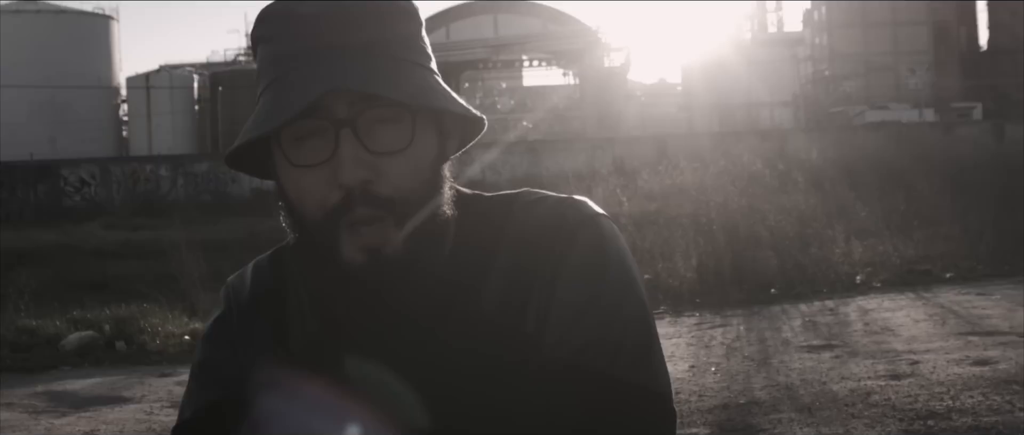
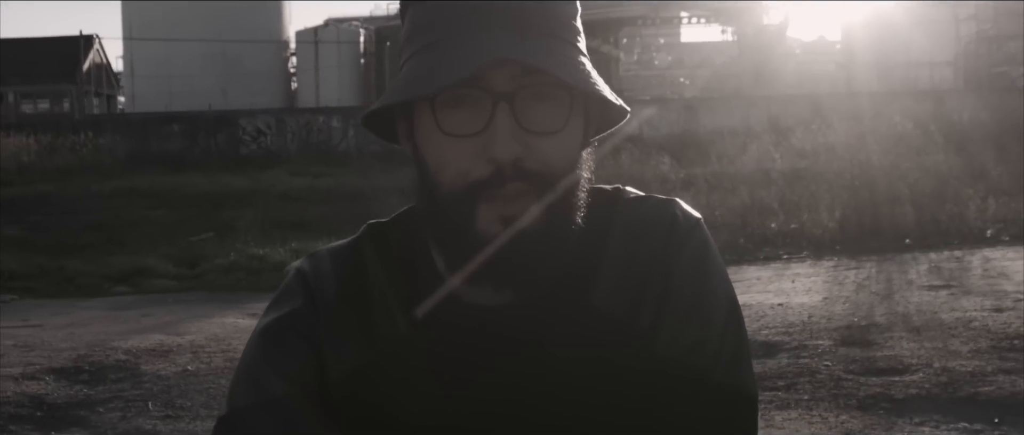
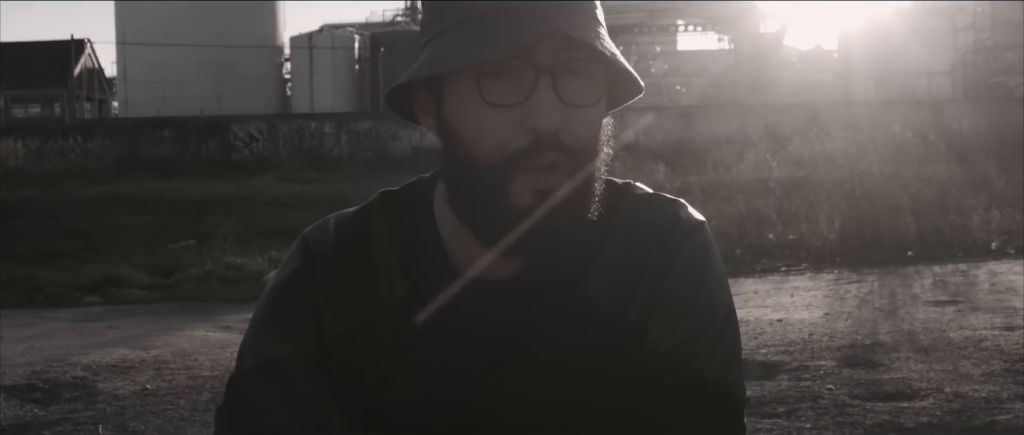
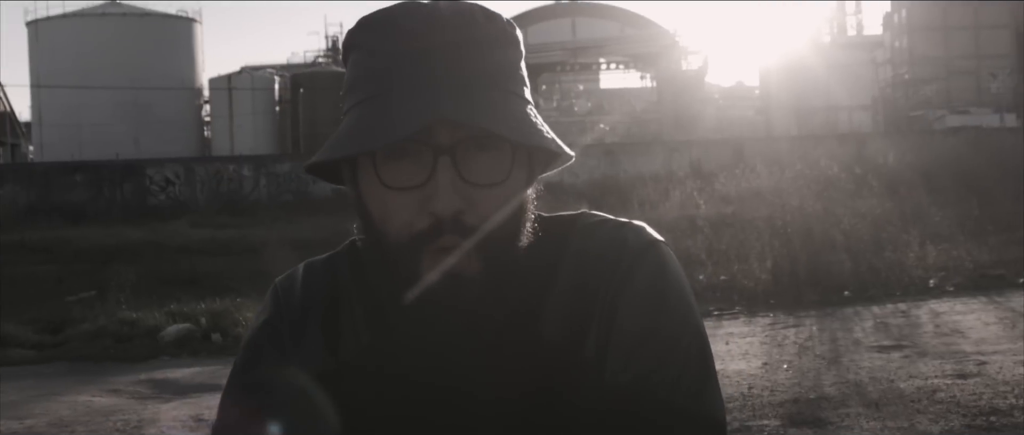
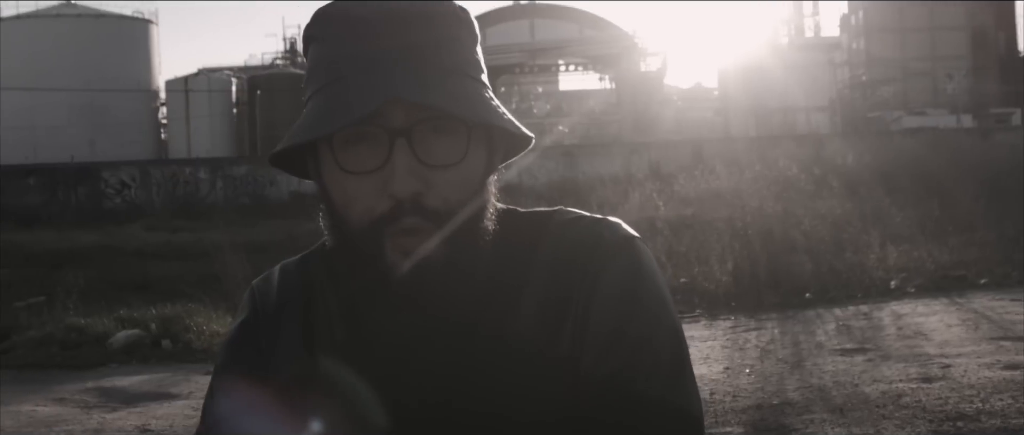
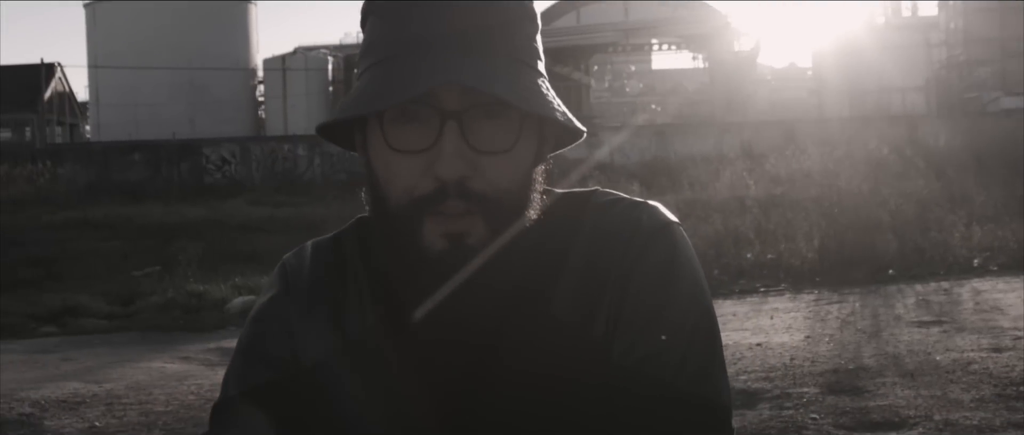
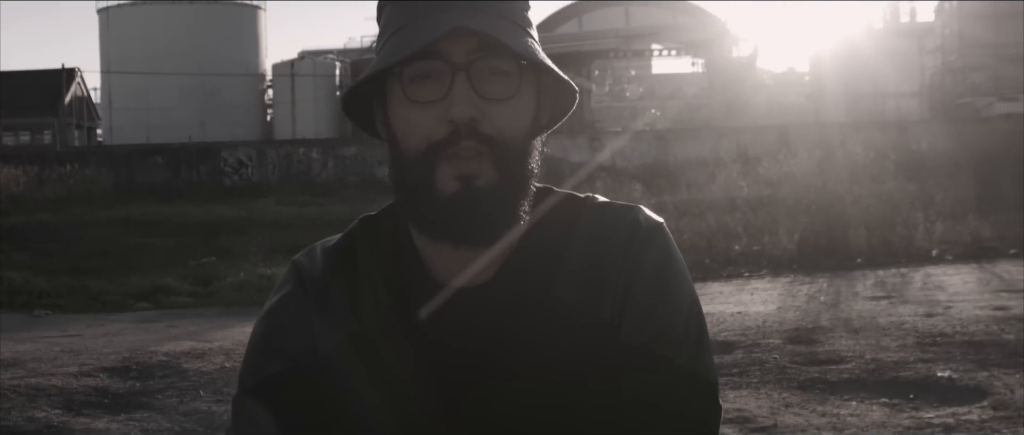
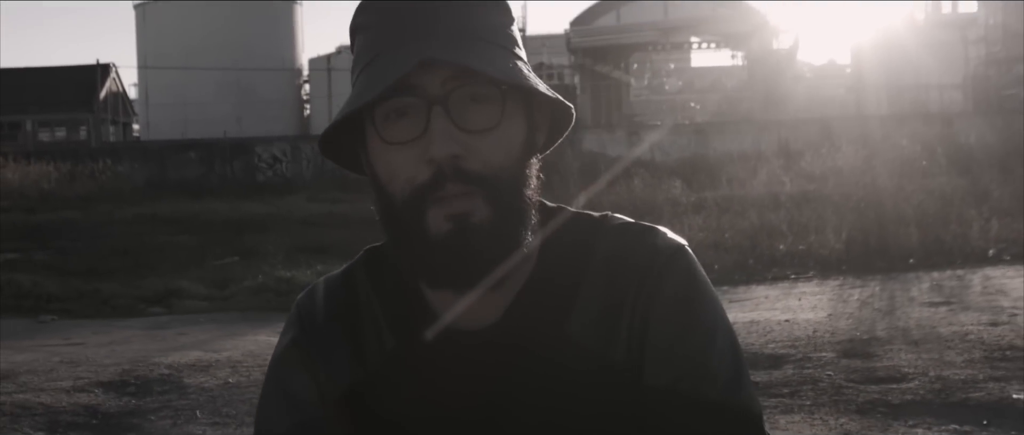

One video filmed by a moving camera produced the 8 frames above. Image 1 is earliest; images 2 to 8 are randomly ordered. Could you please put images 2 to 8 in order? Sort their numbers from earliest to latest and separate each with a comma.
5, 4, 6, 3, 2, 8, 7
